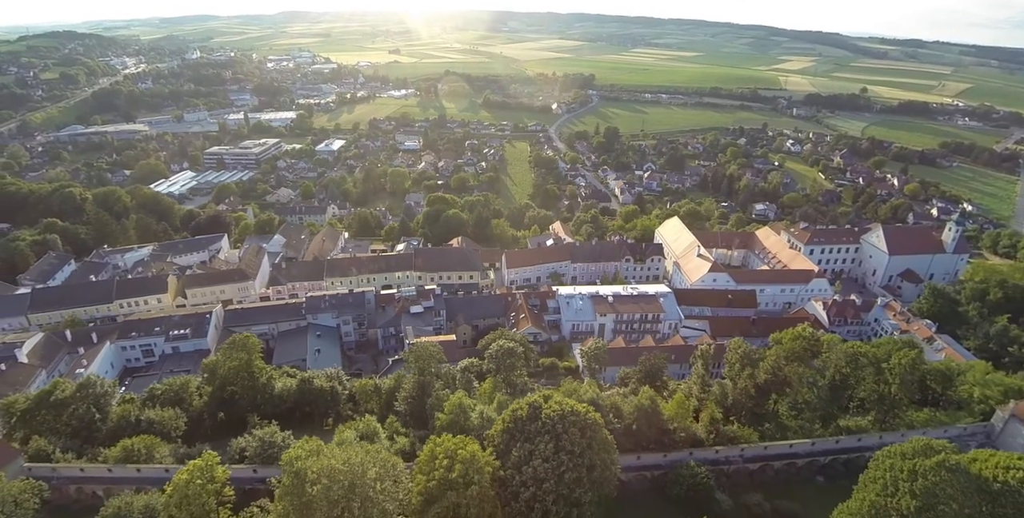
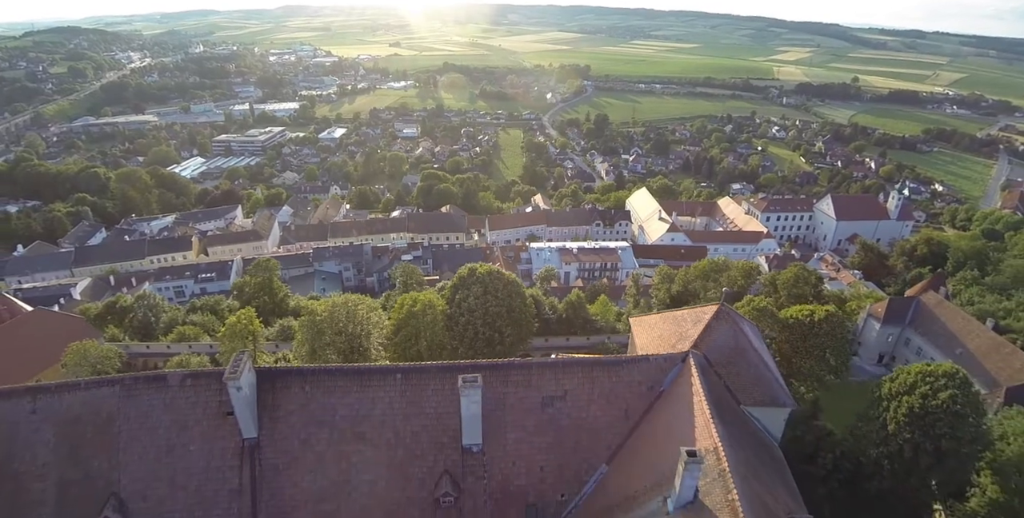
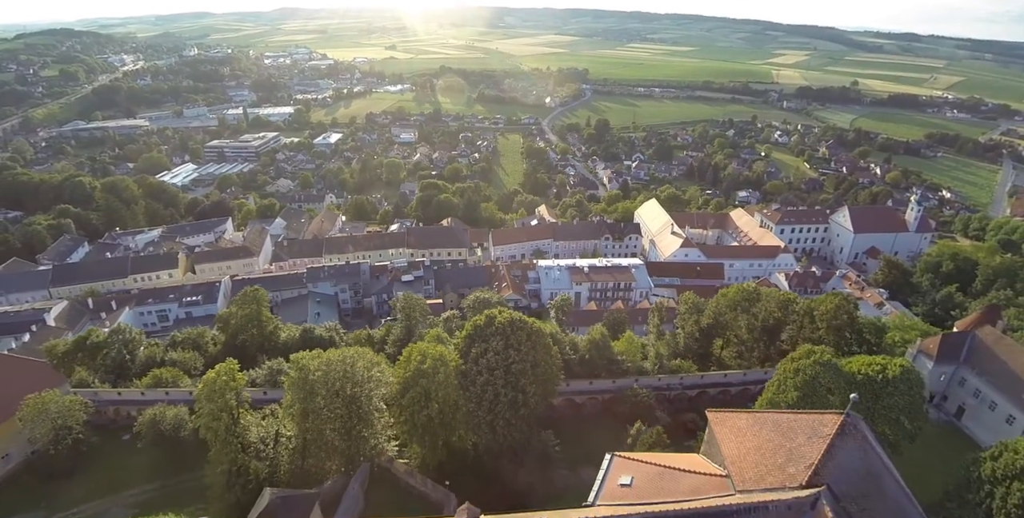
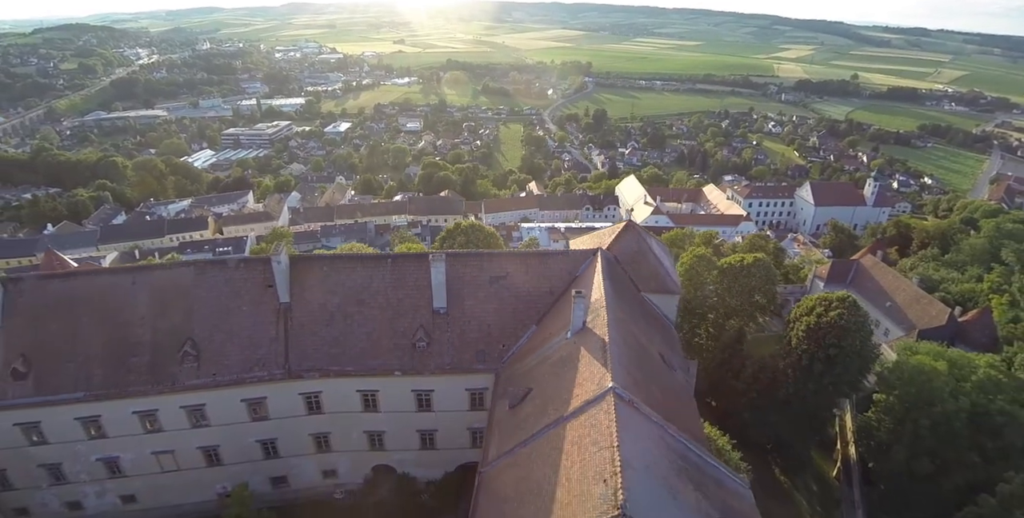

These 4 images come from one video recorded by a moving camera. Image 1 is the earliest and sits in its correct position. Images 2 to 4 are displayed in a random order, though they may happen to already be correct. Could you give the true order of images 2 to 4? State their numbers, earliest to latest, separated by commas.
3, 2, 4
